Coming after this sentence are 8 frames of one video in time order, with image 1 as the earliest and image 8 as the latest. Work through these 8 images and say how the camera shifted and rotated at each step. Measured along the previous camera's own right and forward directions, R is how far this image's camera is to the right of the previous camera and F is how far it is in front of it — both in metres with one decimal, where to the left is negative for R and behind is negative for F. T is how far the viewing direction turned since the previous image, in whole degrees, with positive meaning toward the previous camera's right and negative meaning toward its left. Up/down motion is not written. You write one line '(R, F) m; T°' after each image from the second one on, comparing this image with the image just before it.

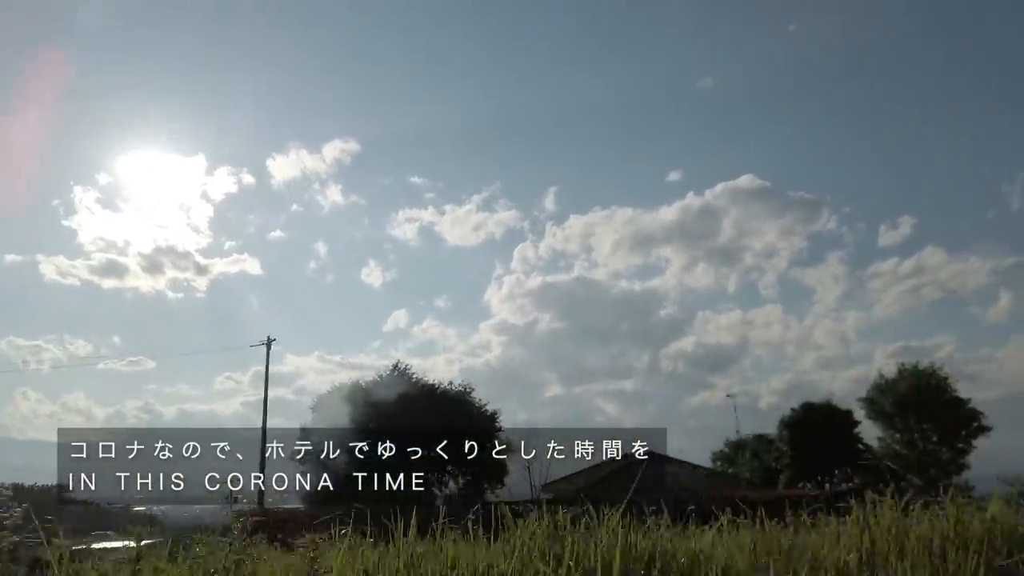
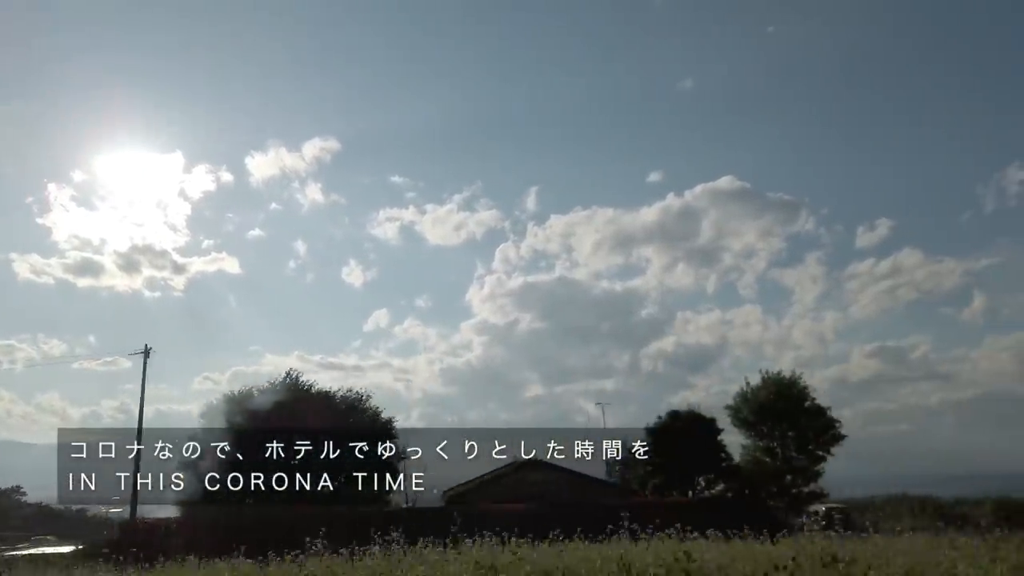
(-3.1, 0.0) m; +2°
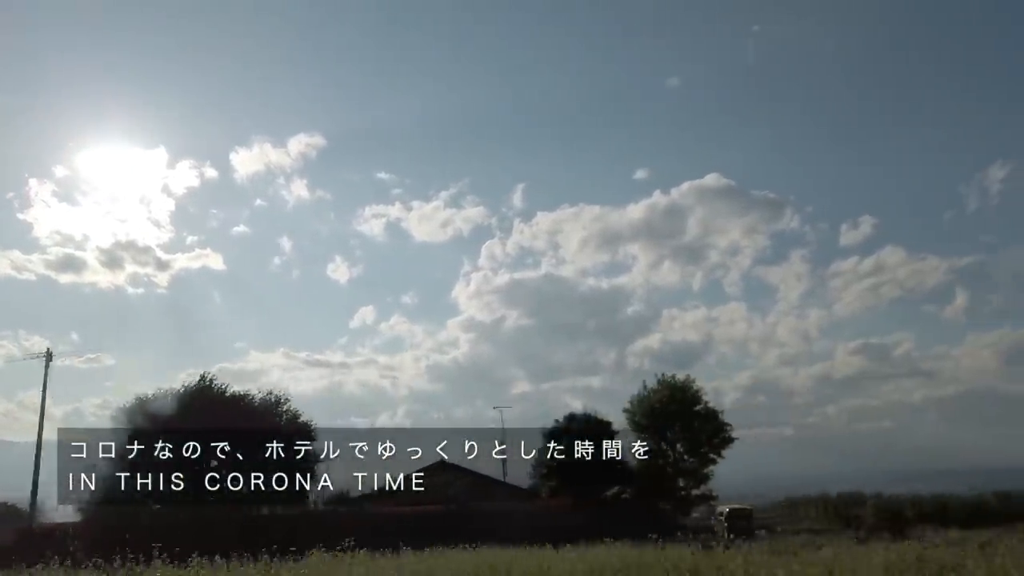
(-2.1, 0.0) m; +1°
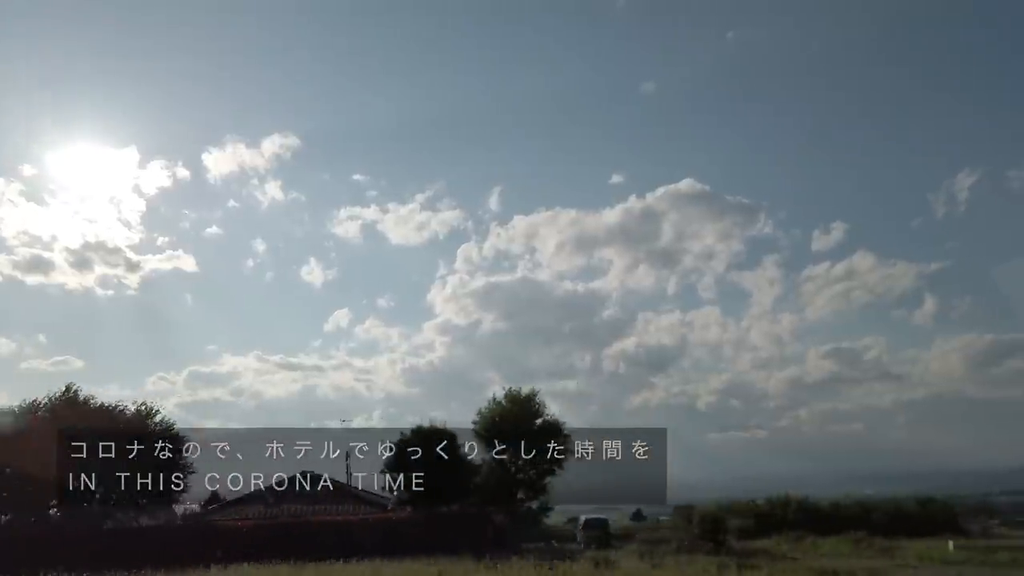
(-3.7, +0.1) m; +2°
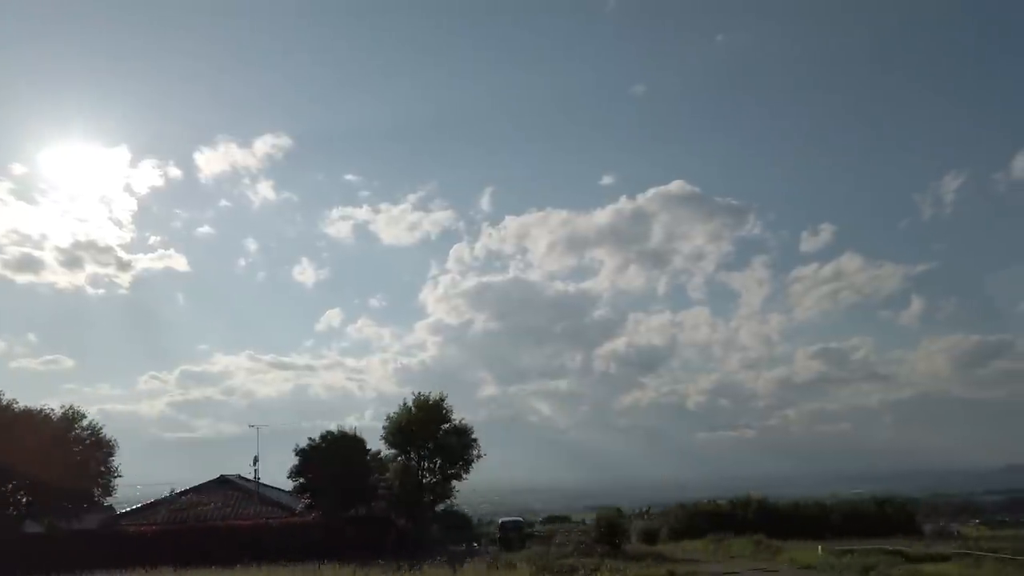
(-1.6, -1.9) m; +1°
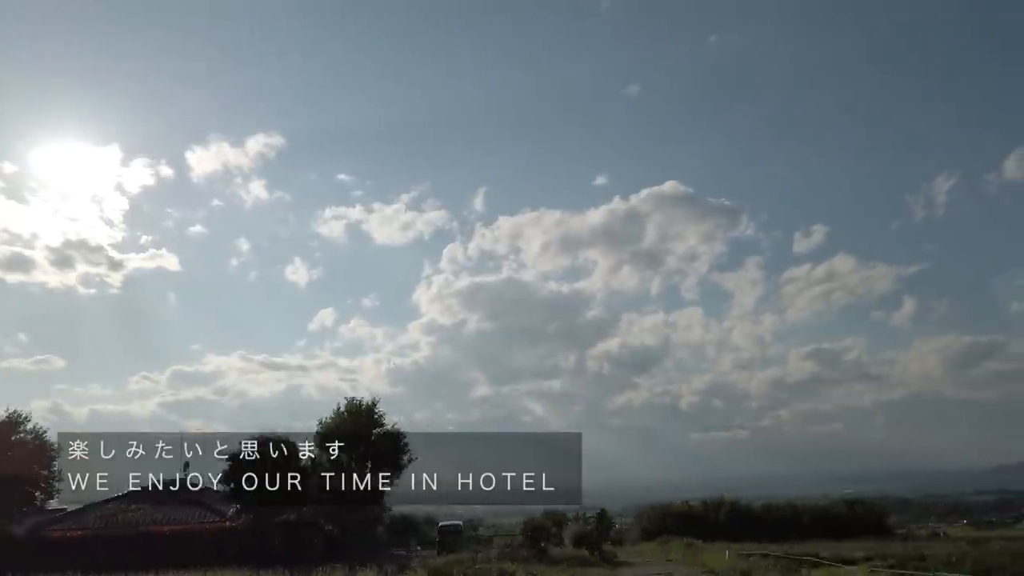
(-0.8, +0.4) m; +1°
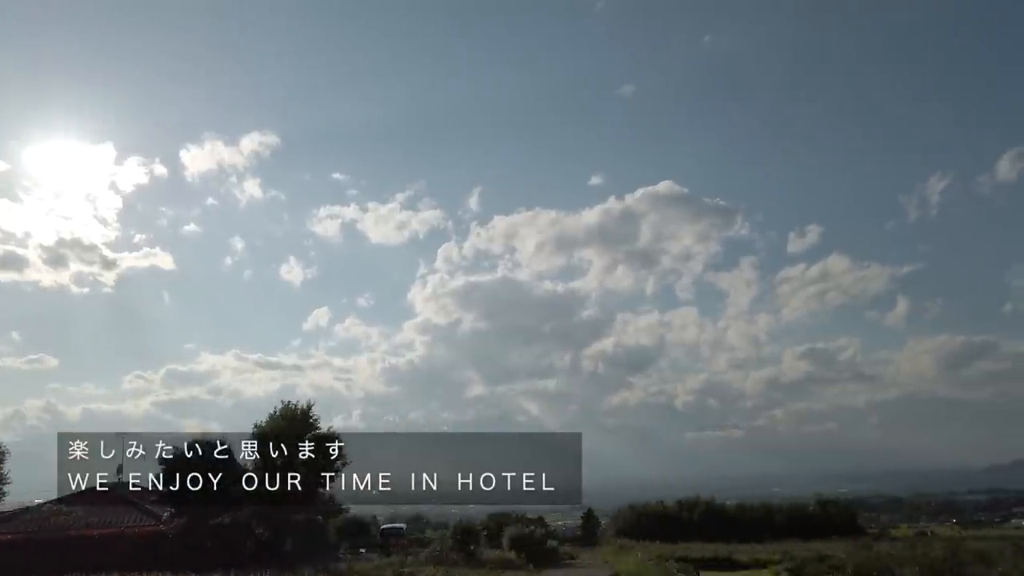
(-0.8, +0.1) m; 0°
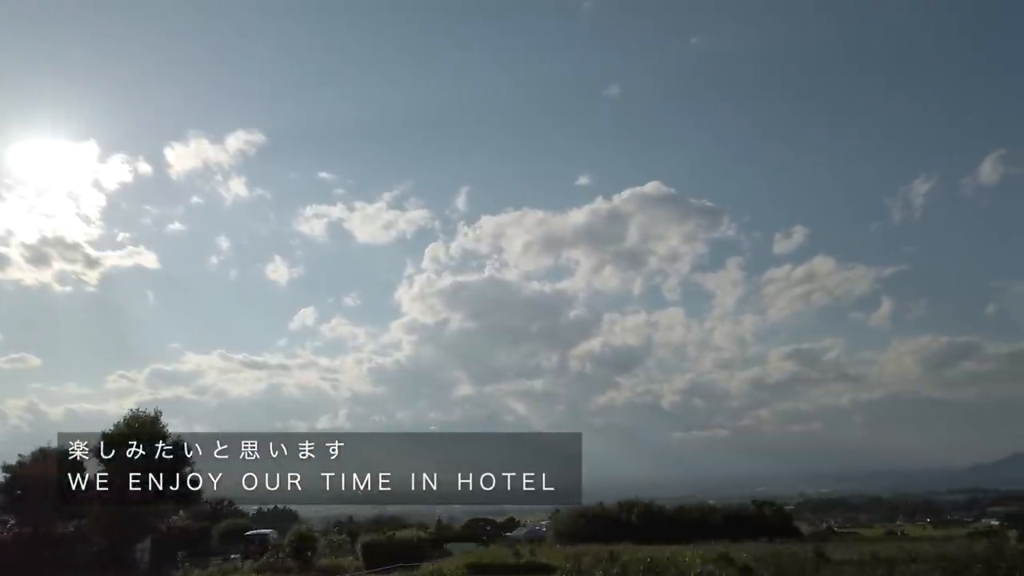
(-2.2, +0.2) m; +1°
